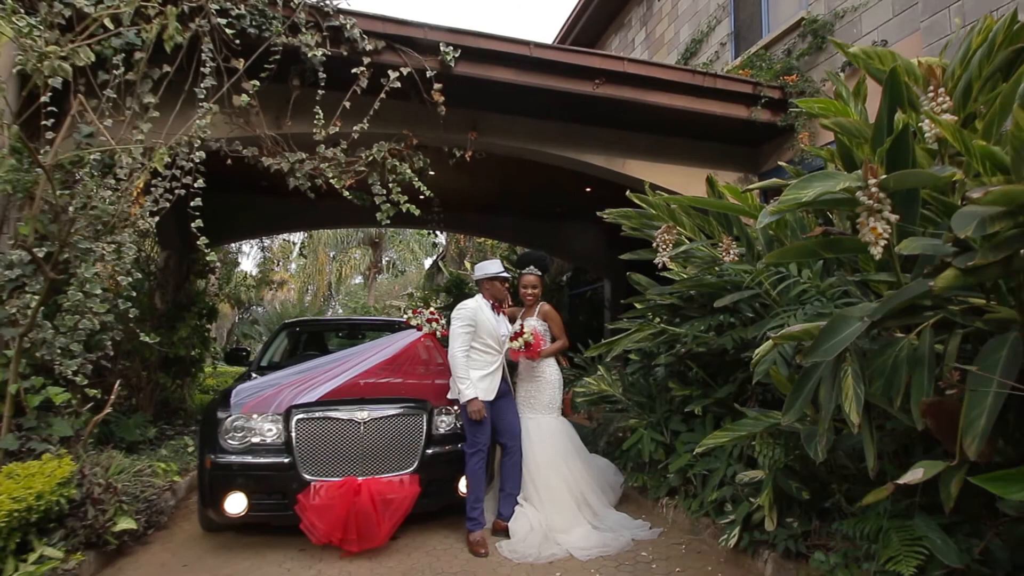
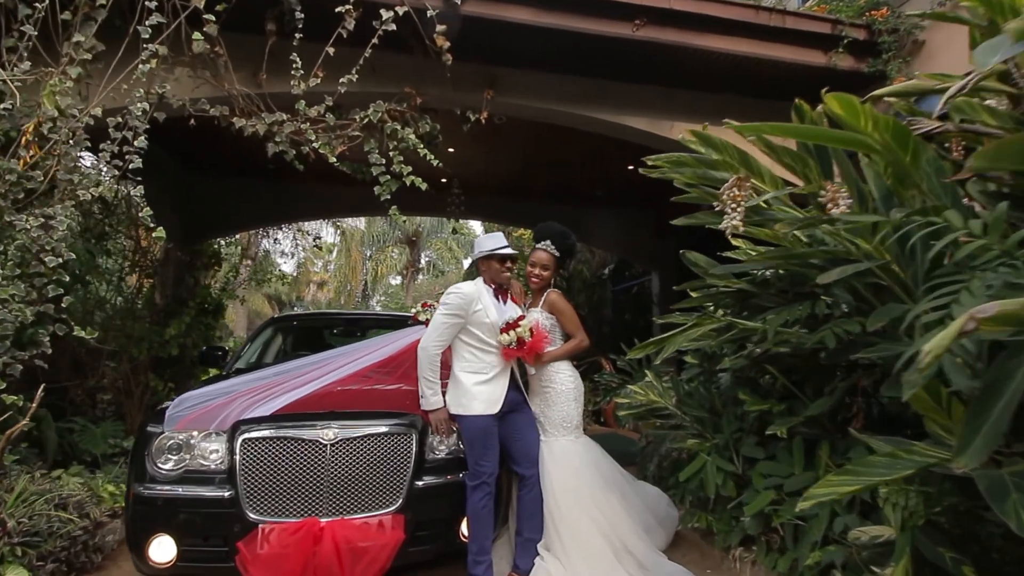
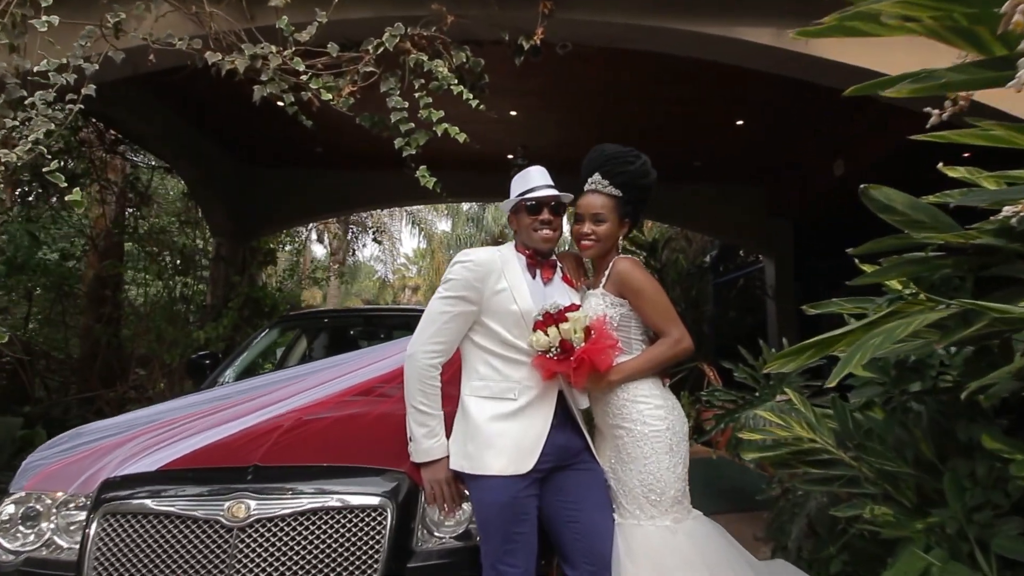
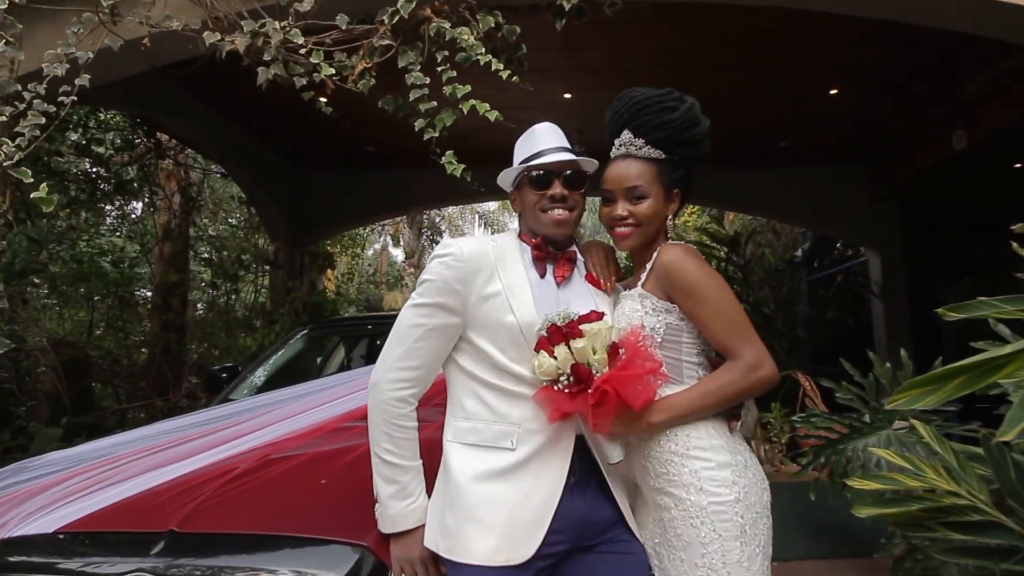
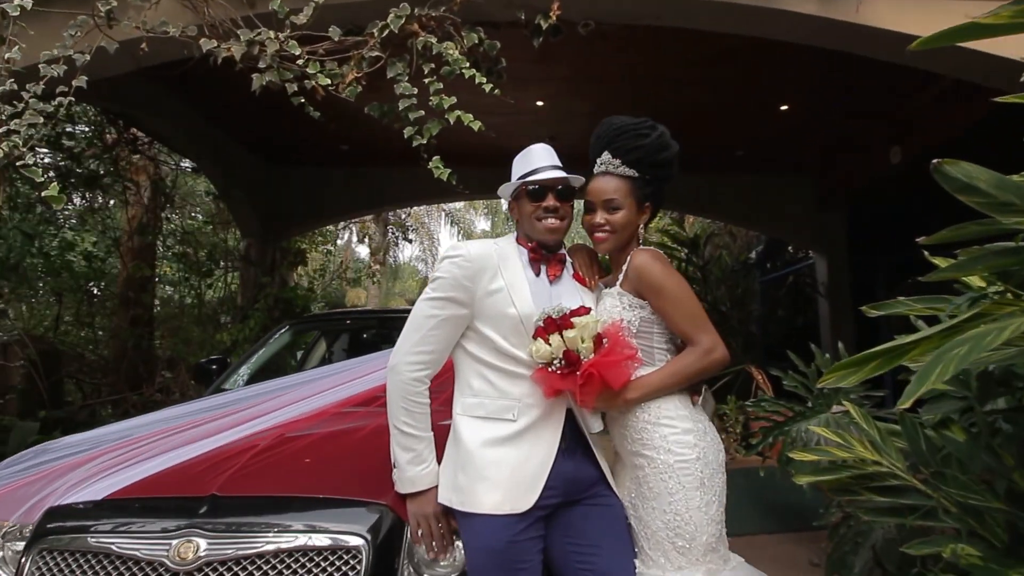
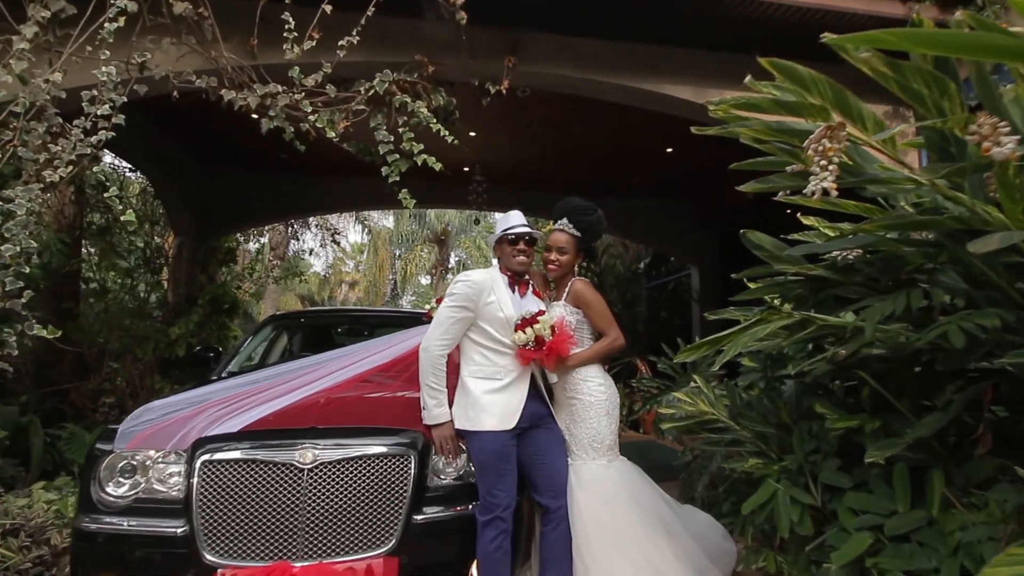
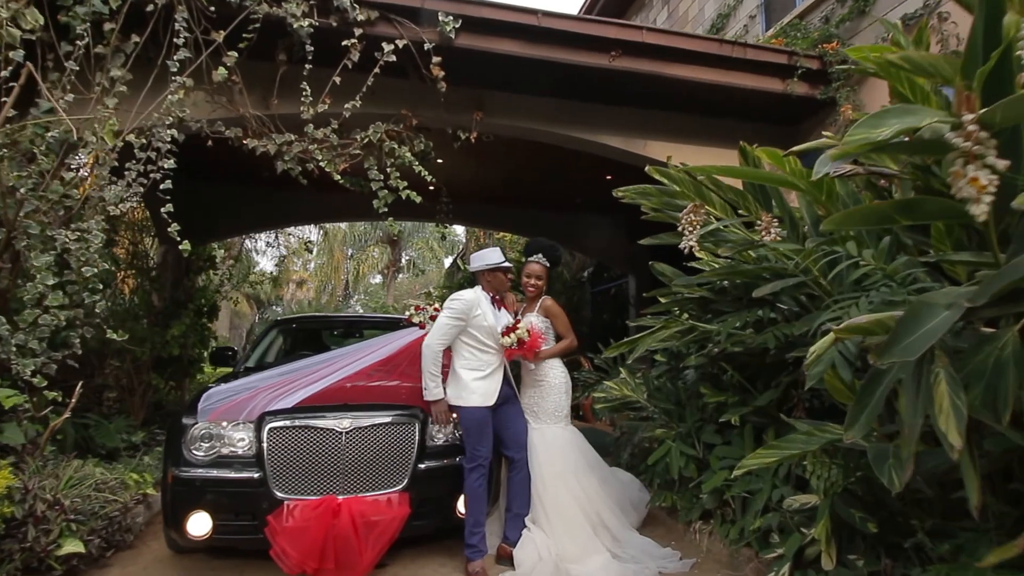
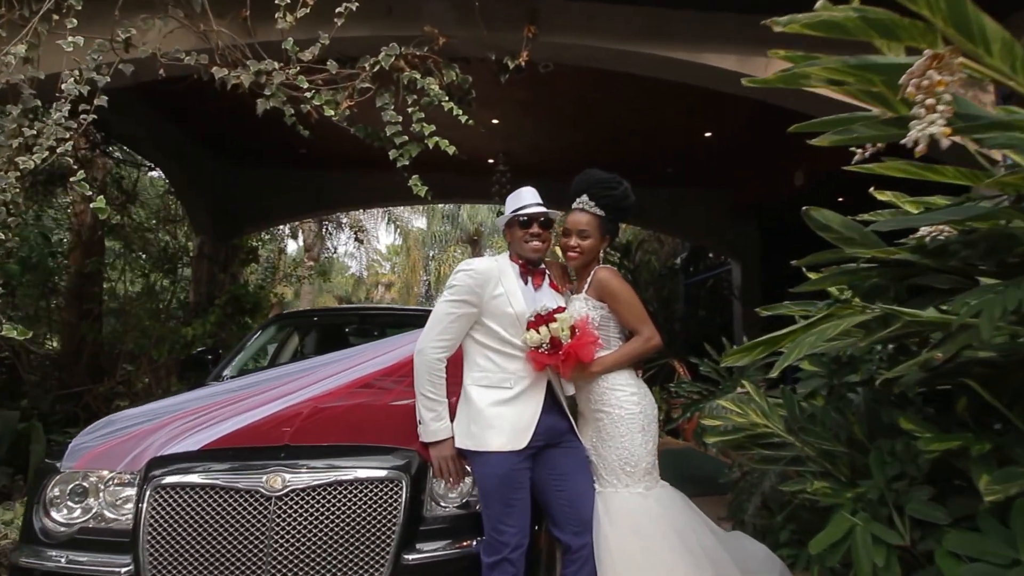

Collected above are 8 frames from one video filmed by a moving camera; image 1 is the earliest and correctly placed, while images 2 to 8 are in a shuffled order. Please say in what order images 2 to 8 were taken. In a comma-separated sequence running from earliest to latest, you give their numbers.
7, 2, 6, 8, 3, 5, 4
